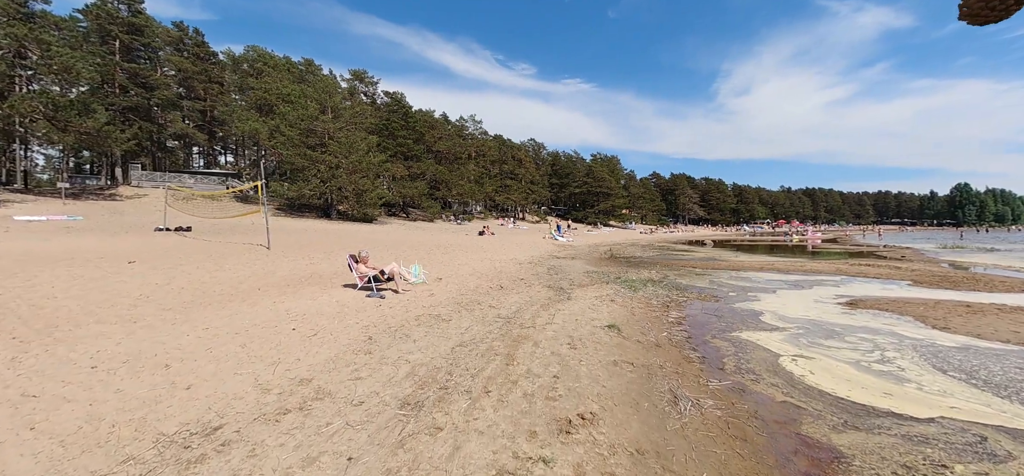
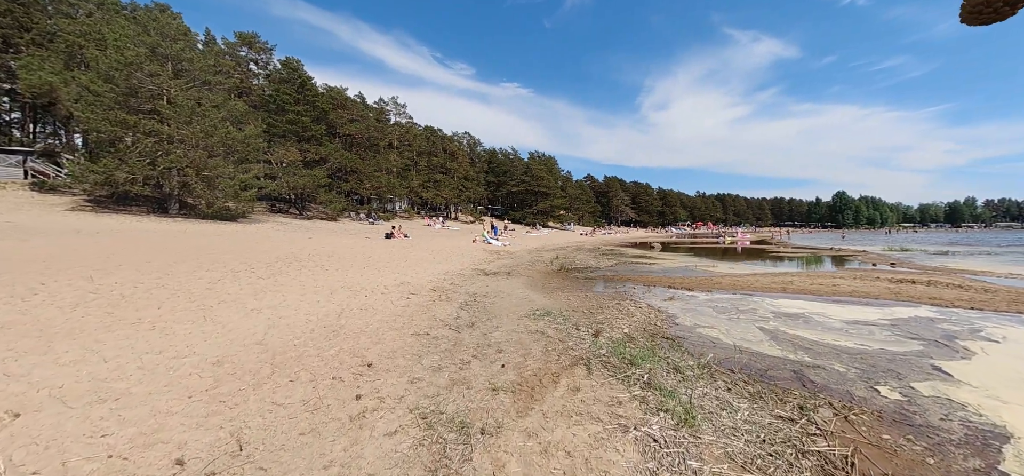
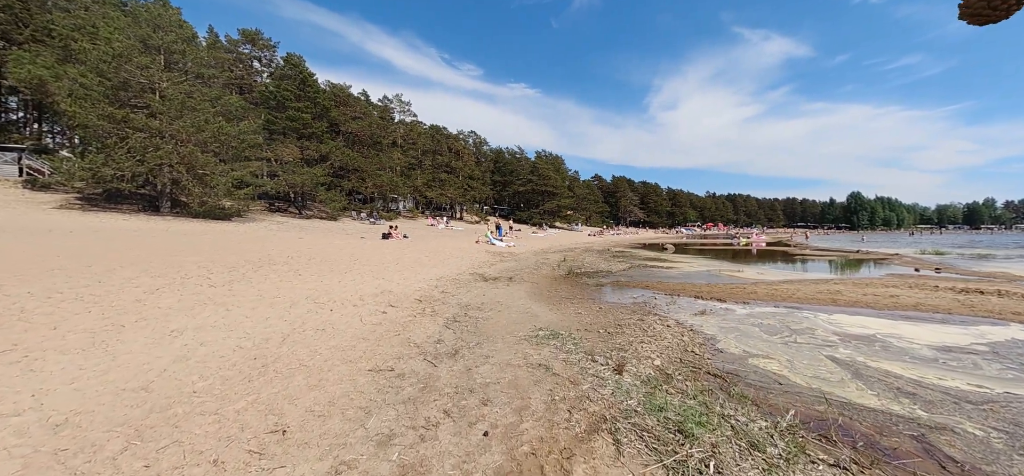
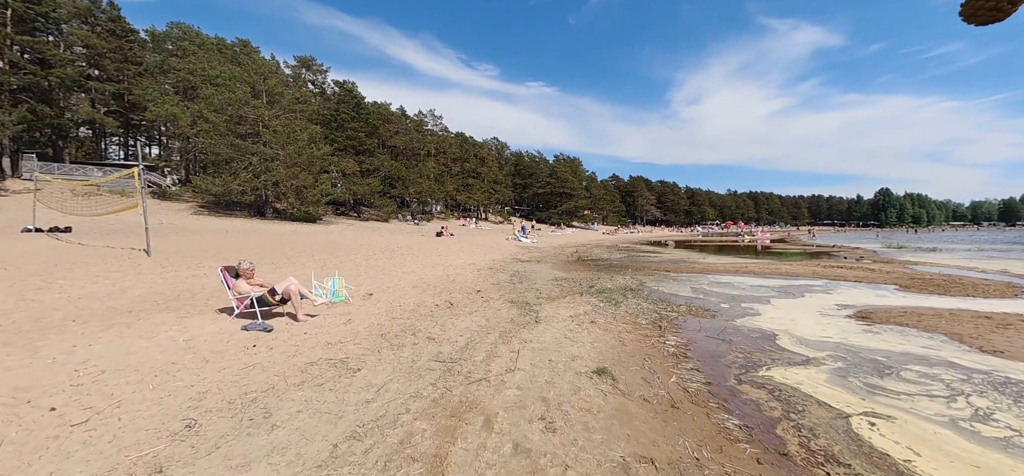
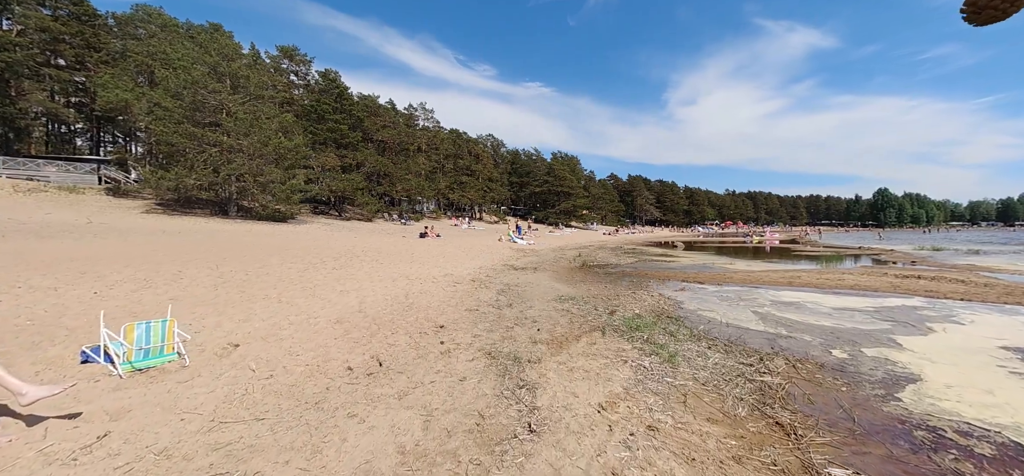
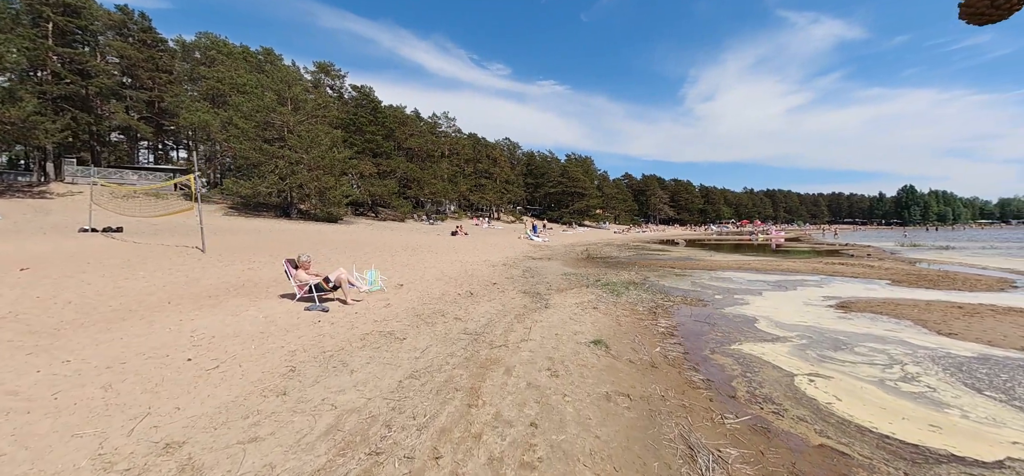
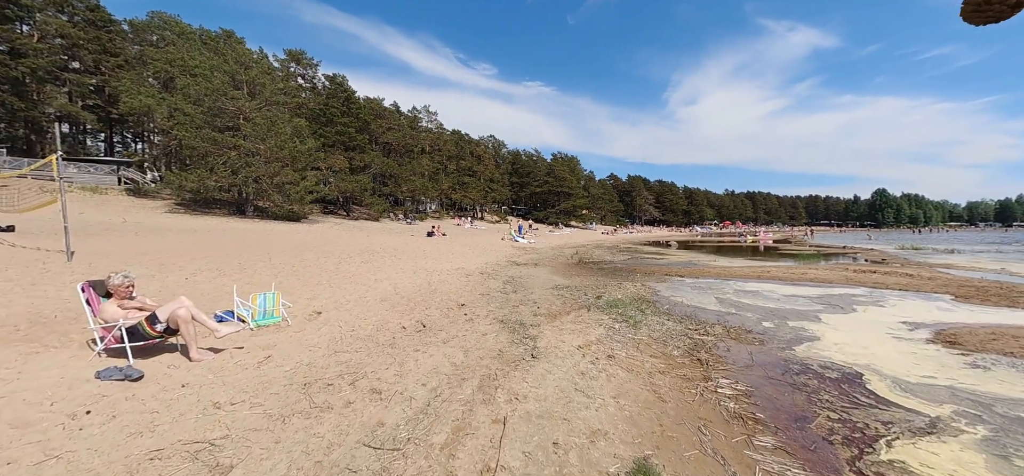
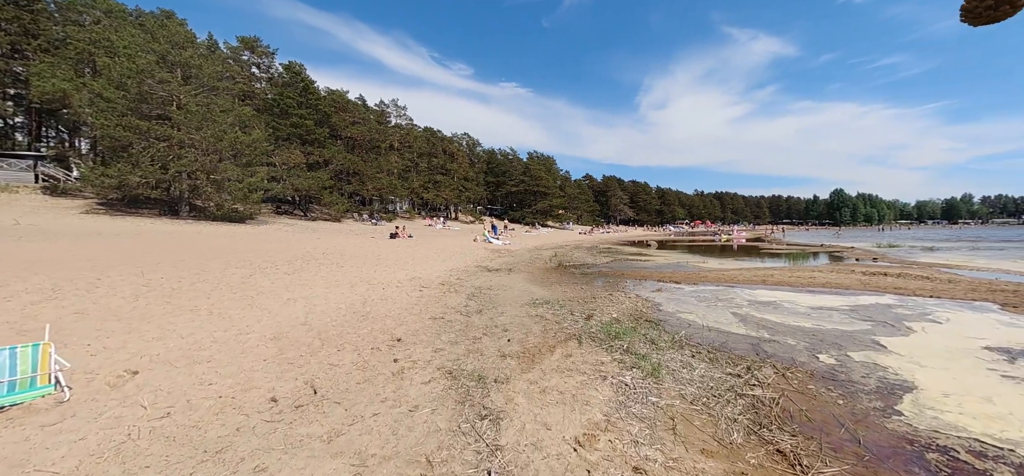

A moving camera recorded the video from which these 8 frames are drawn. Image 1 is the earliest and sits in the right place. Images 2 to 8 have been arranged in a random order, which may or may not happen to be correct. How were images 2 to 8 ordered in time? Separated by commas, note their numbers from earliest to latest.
6, 4, 7, 5, 8, 2, 3
